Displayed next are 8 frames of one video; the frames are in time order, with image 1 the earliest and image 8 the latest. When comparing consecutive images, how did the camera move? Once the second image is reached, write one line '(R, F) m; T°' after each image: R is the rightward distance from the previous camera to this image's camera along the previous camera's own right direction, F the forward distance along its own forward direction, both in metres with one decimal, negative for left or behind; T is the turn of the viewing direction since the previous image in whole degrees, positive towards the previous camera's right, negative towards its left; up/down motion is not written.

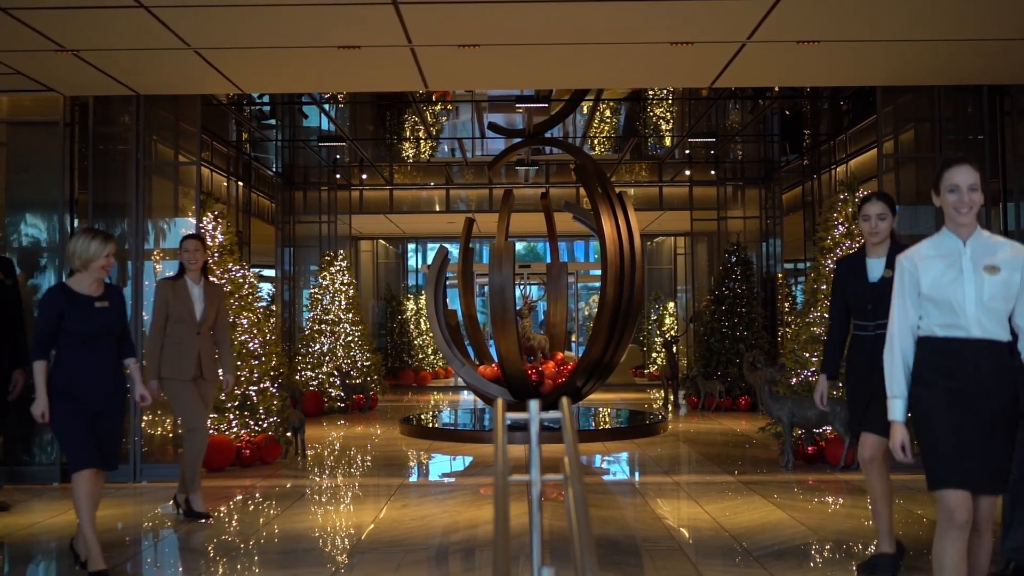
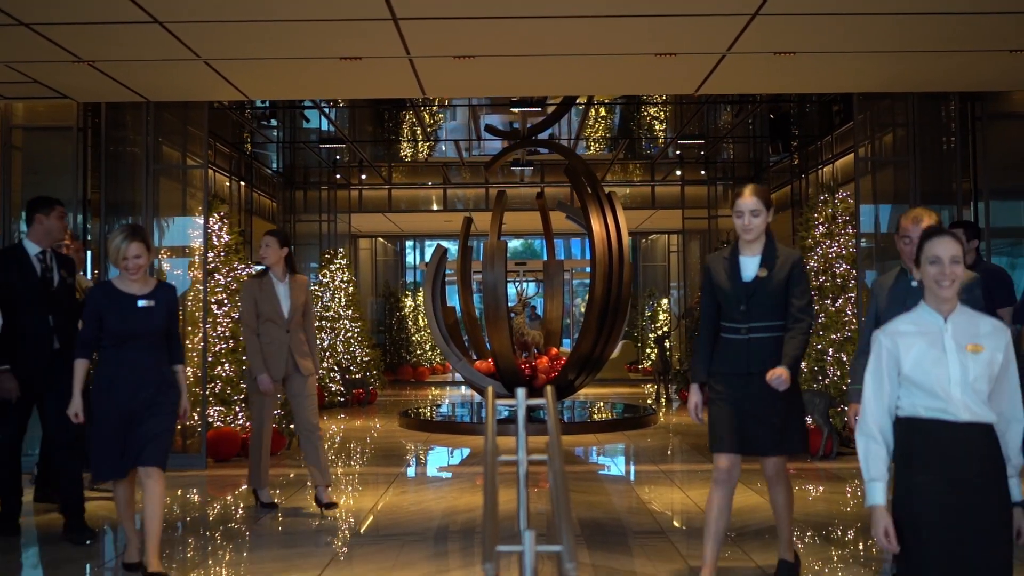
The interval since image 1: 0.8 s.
(0.0, -0.4) m; 0°
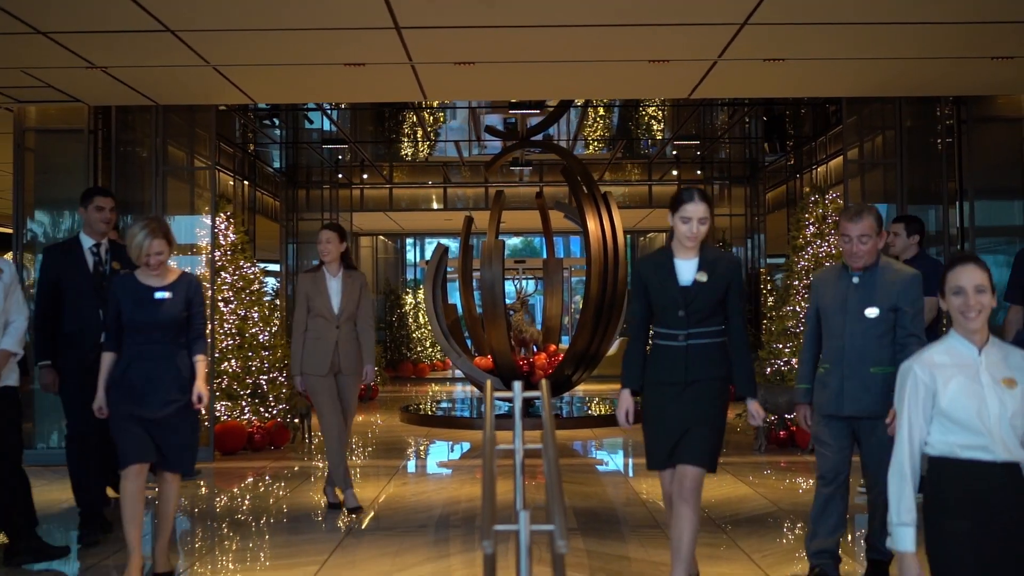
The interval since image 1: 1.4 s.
(0.0, -0.2) m; 0°
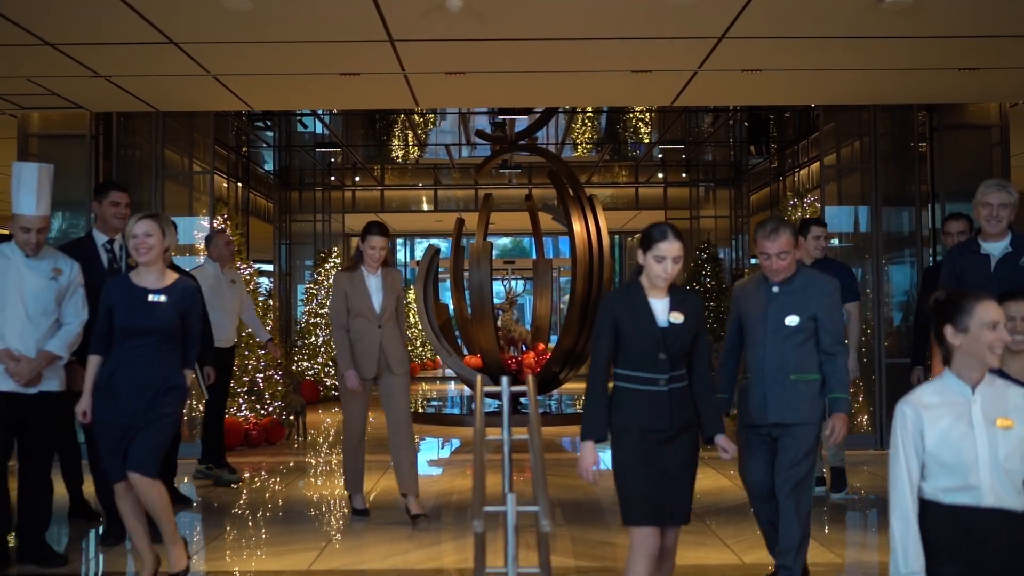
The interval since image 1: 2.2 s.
(0.0, -0.3) m; +1°
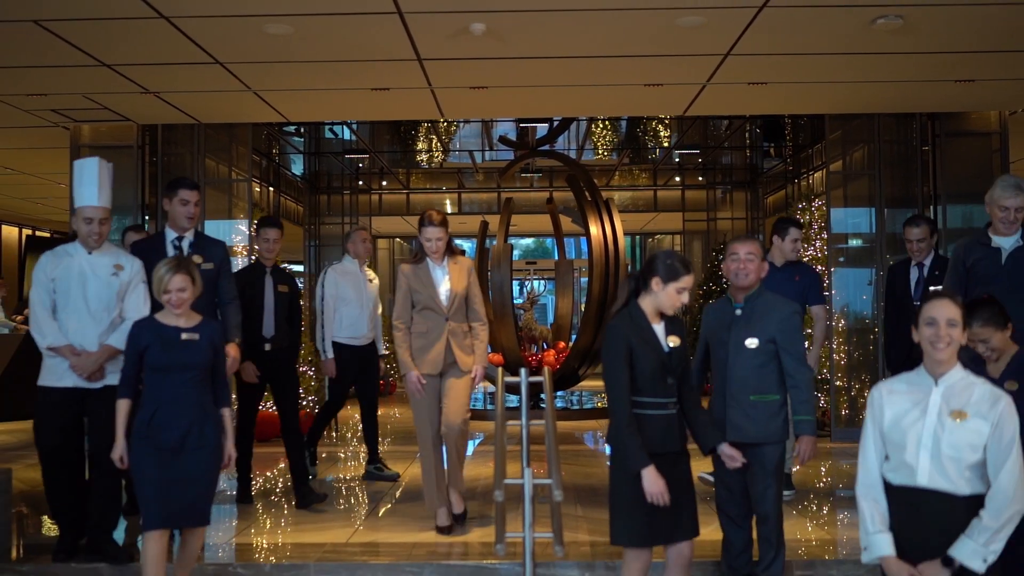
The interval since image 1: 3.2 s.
(0.0, -0.5) m; -1°
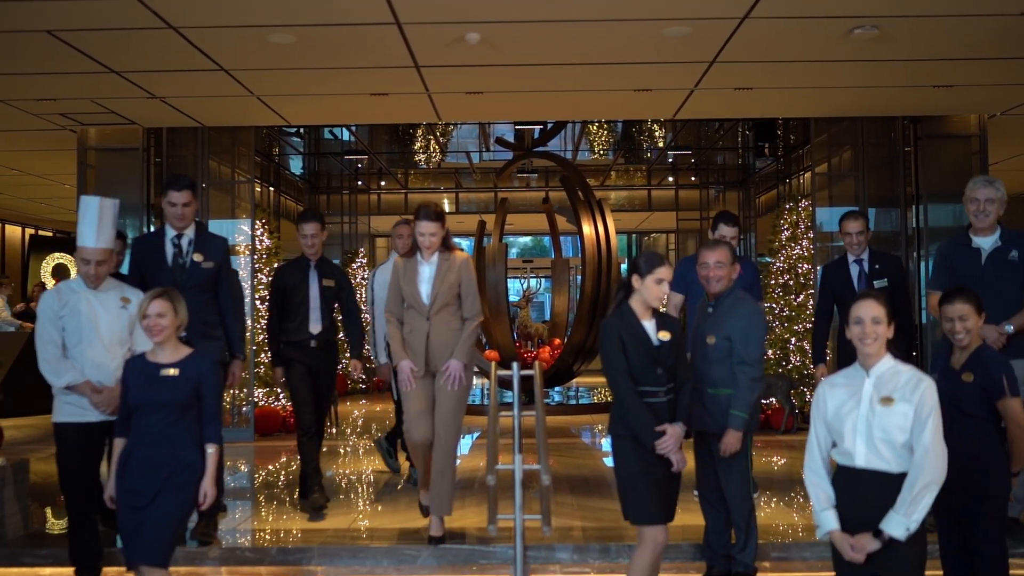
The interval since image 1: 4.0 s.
(0.0, -0.3) m; 0°
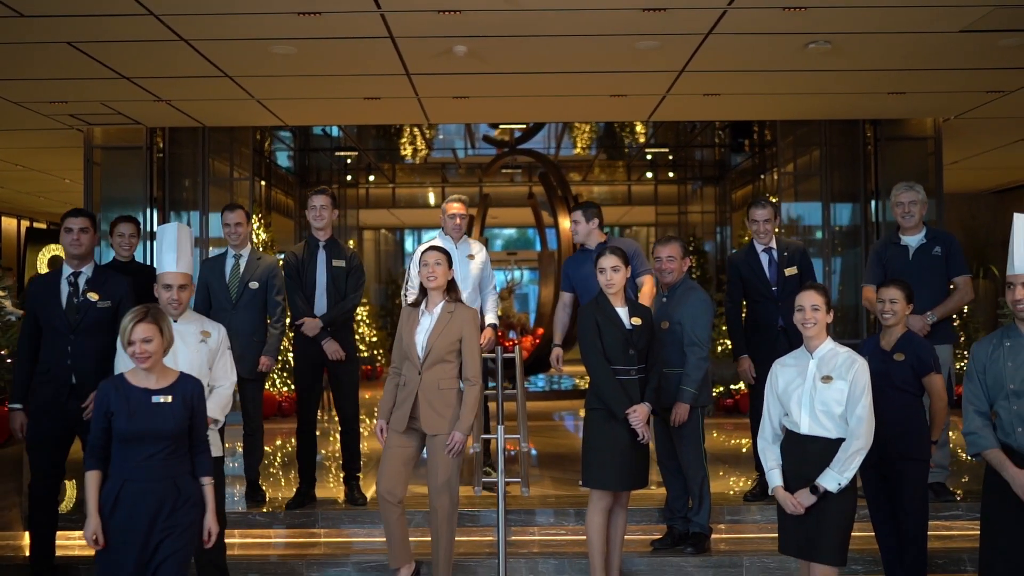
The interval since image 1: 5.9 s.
(0.0, -0.6) m; +1°
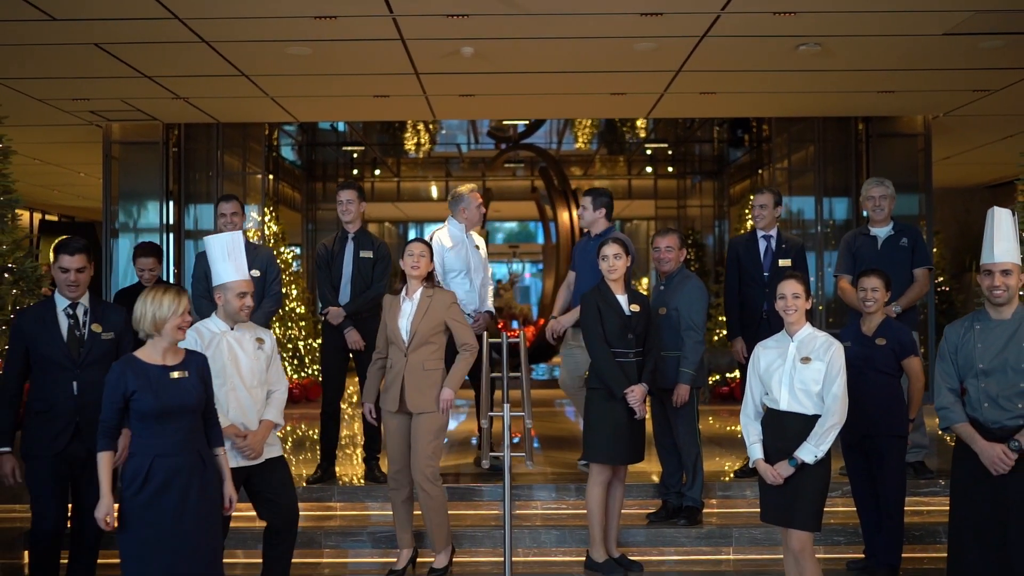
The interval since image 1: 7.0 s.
(0.0, -0.4) m; 0°
